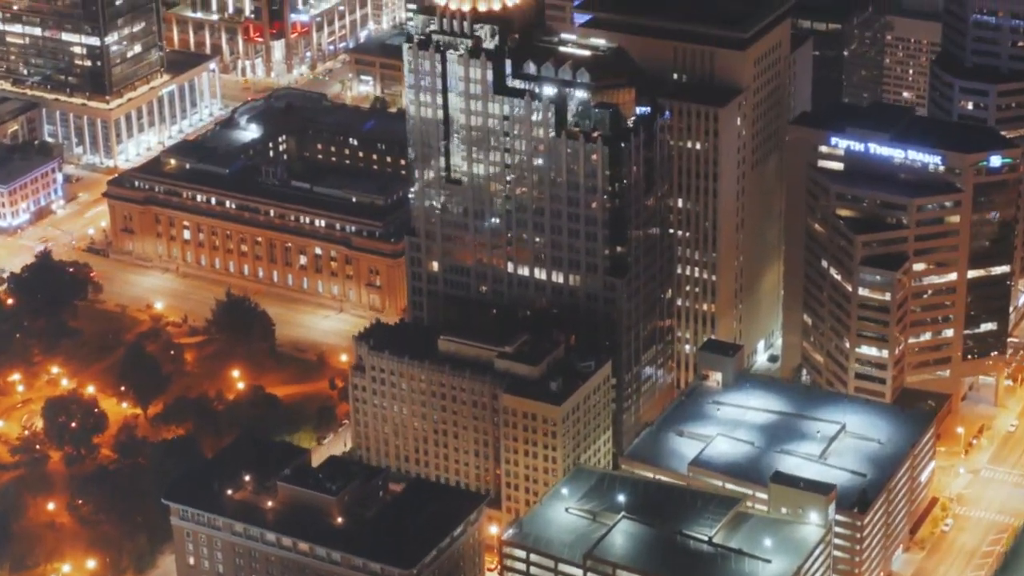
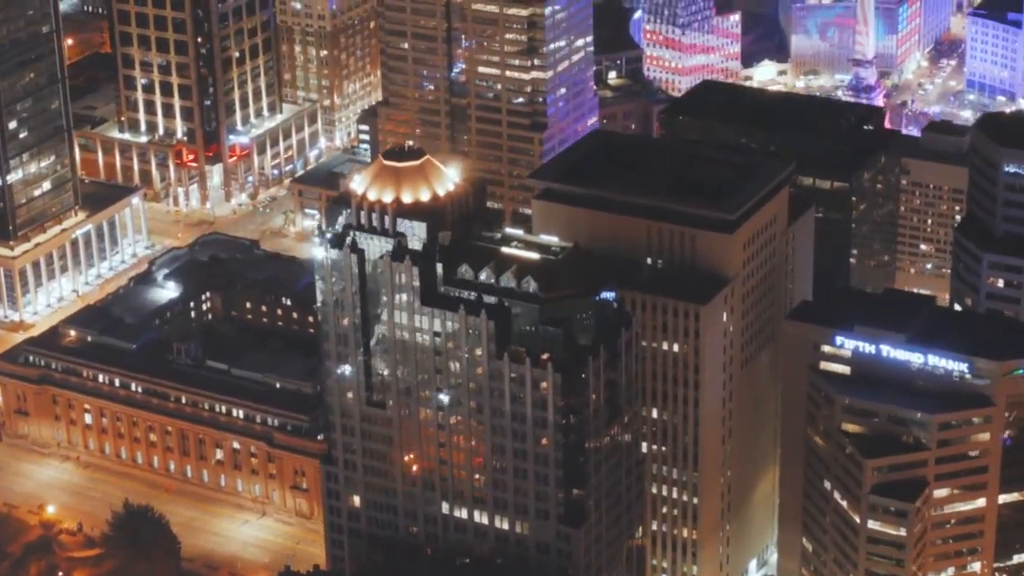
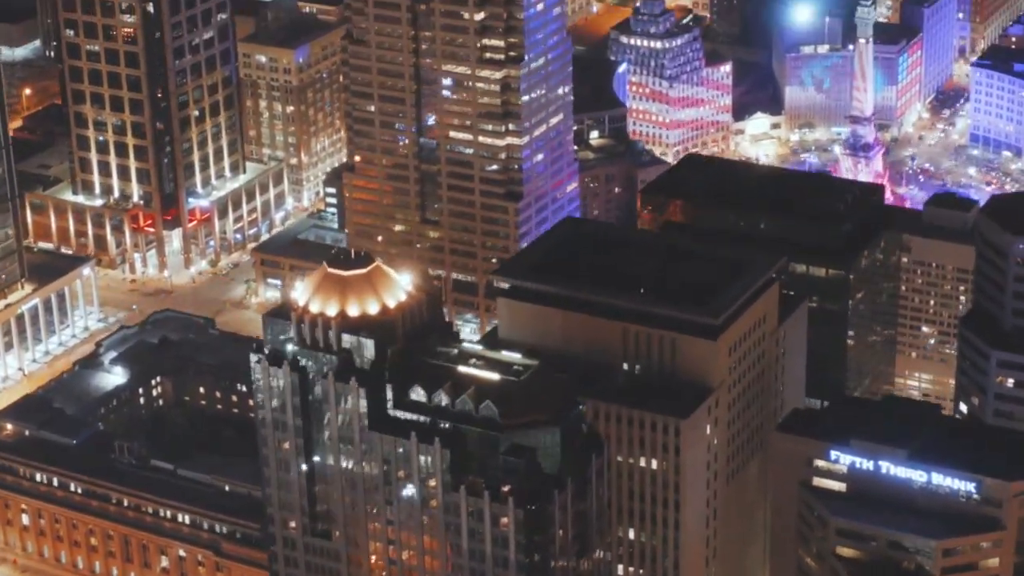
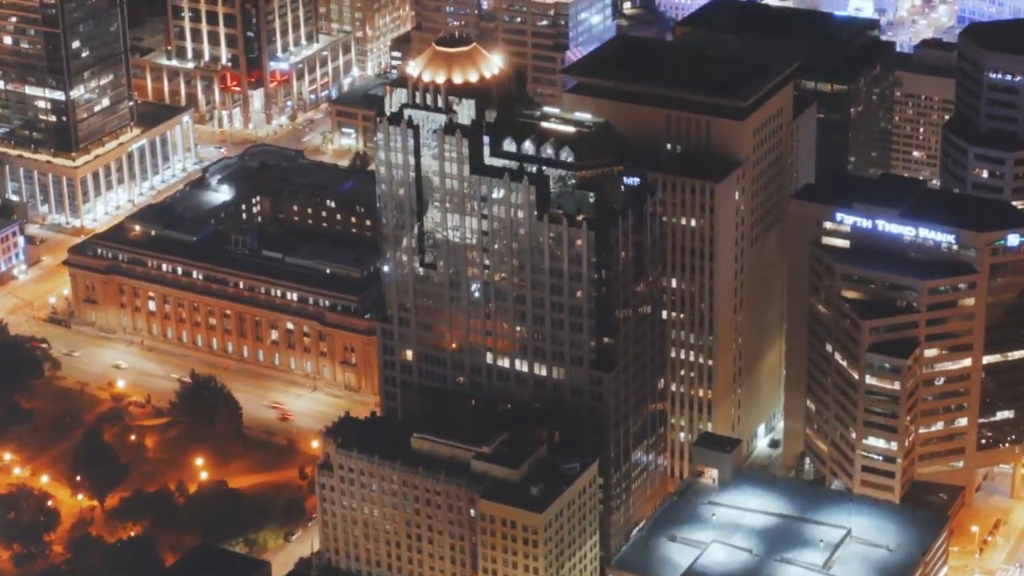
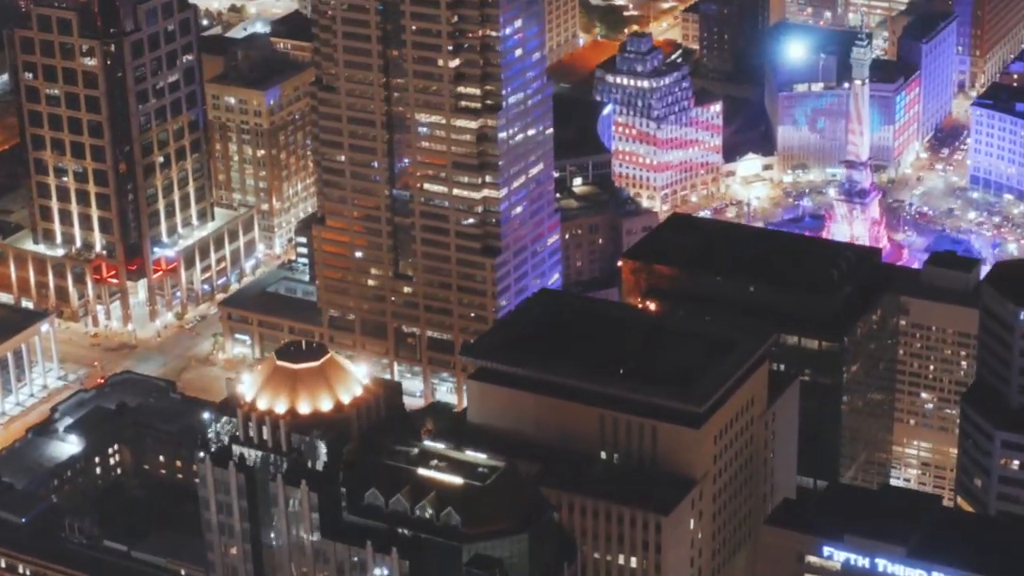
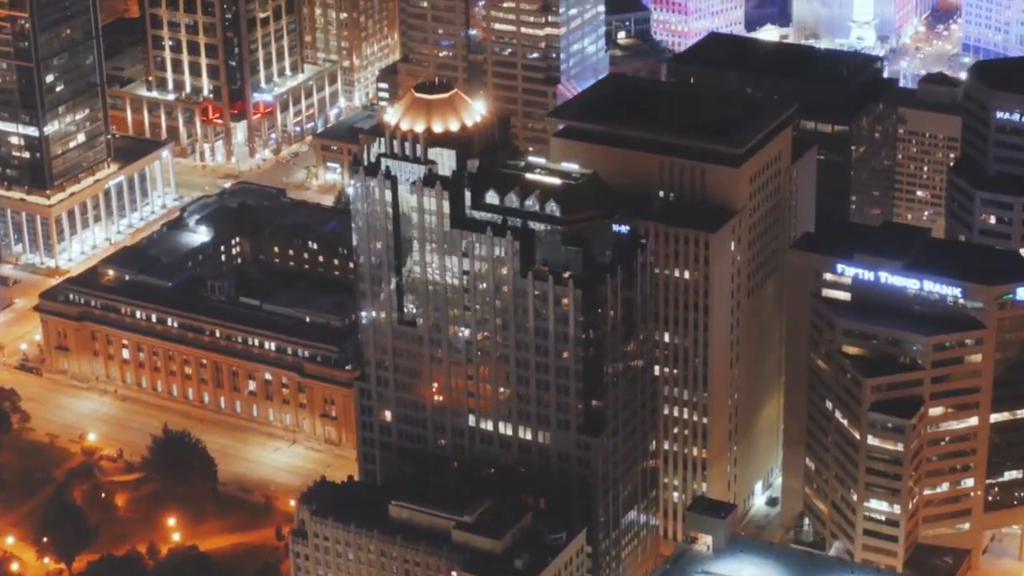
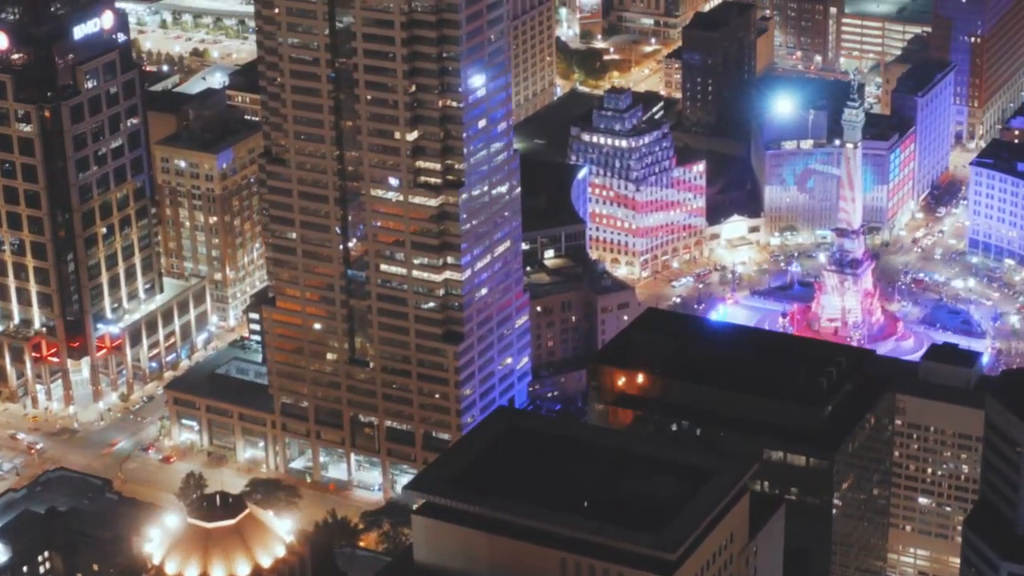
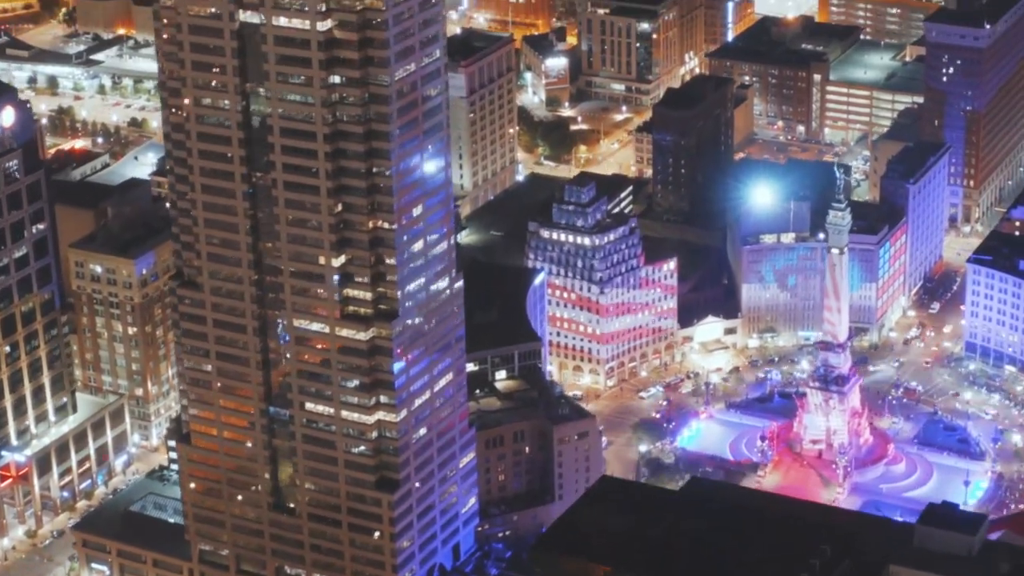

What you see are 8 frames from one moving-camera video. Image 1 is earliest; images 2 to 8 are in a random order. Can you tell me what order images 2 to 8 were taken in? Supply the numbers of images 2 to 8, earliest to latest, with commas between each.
4, 6, 2, 3, 5, 7, 8
